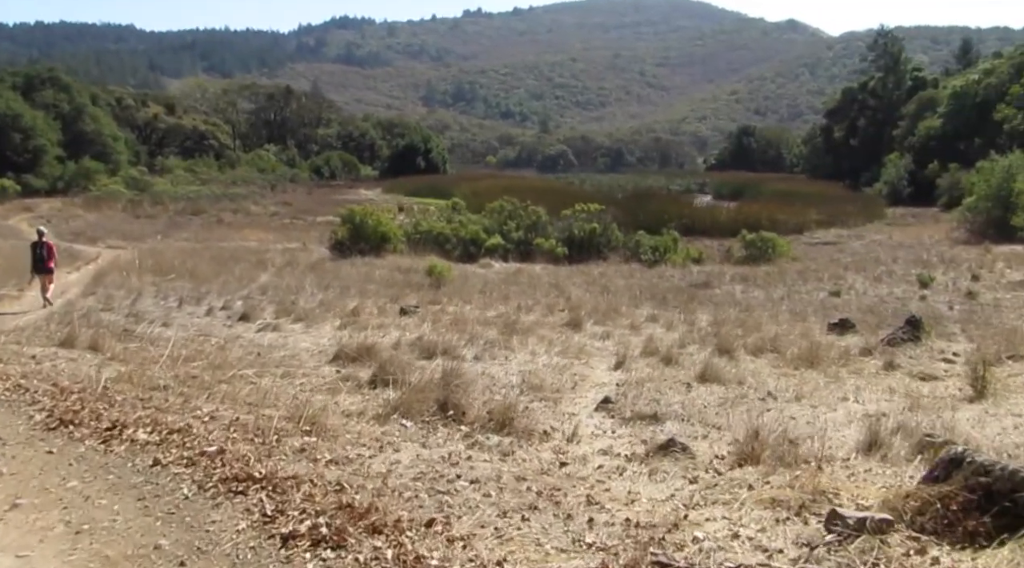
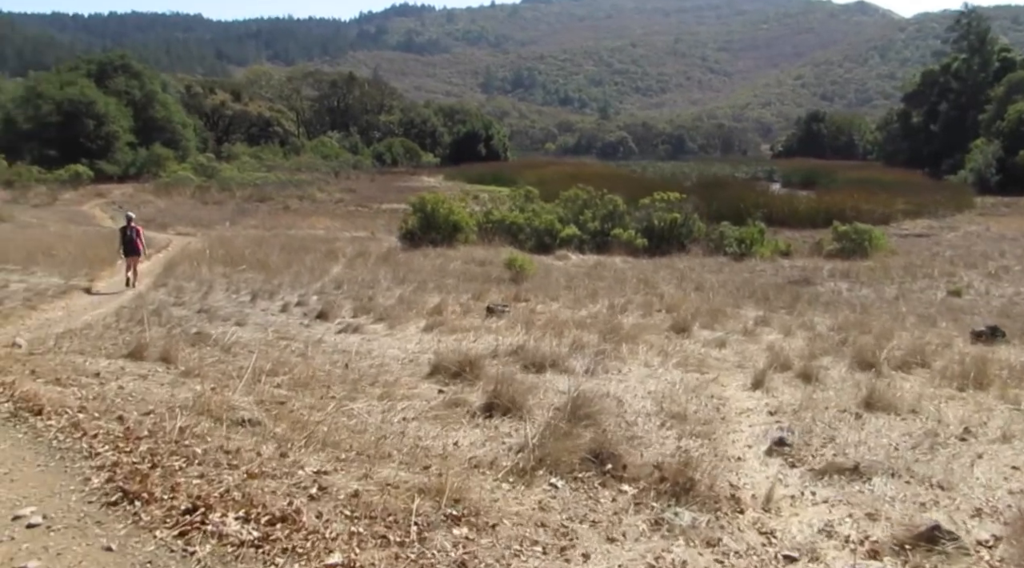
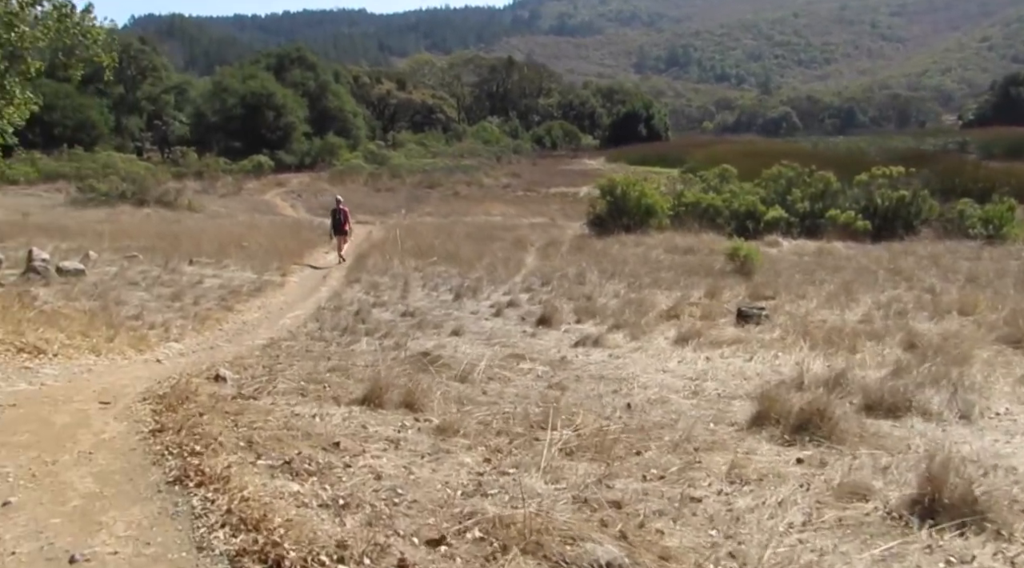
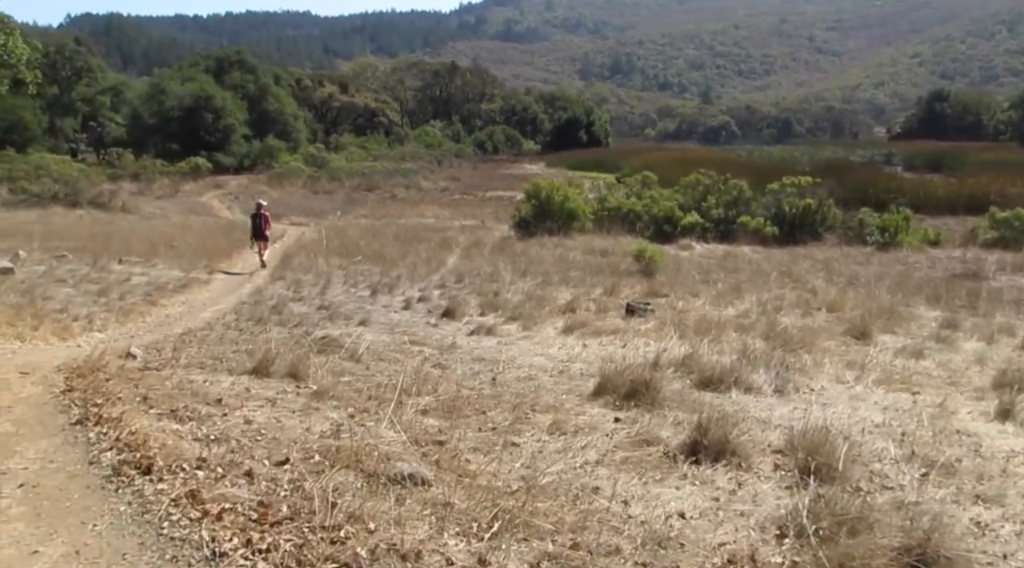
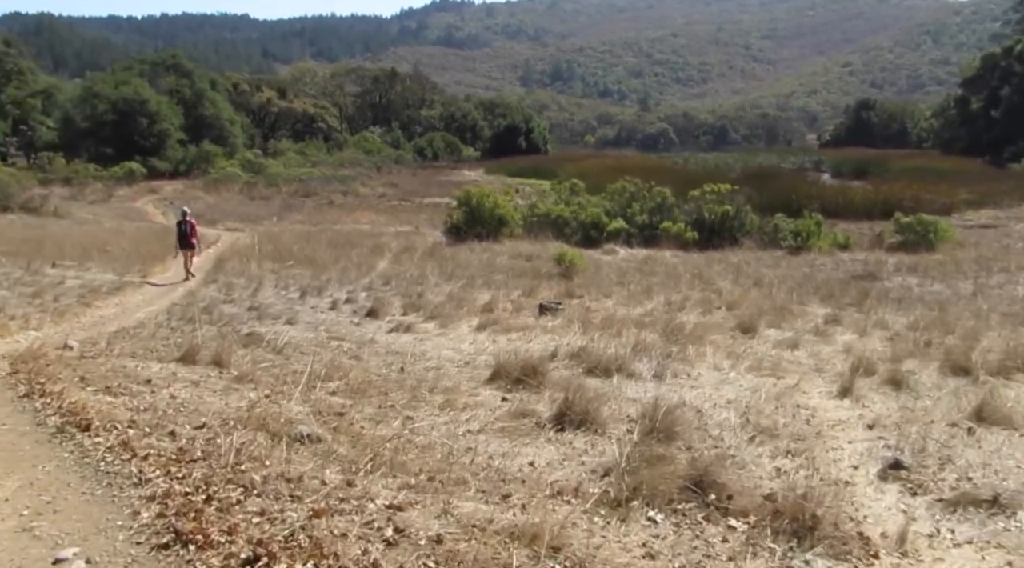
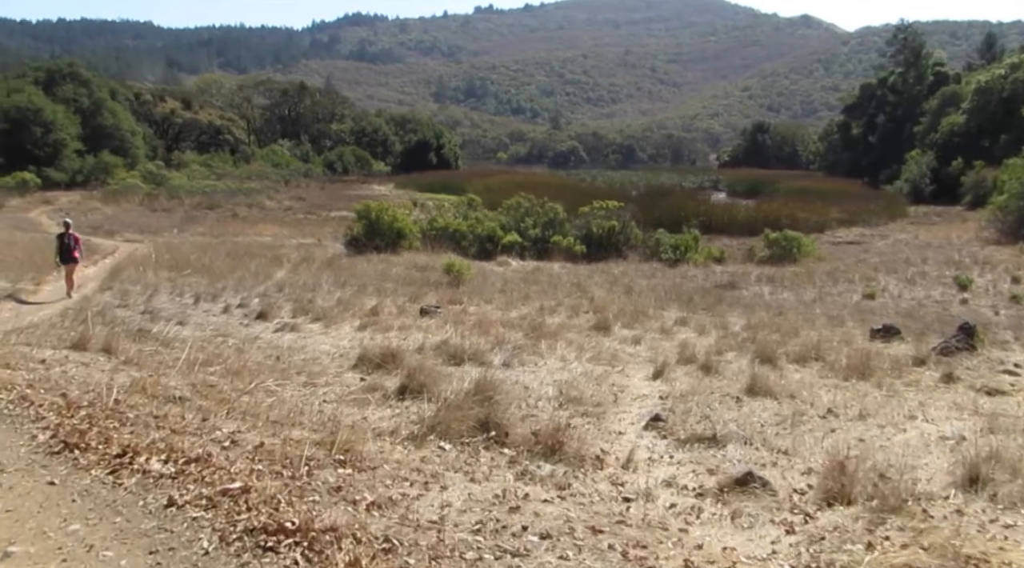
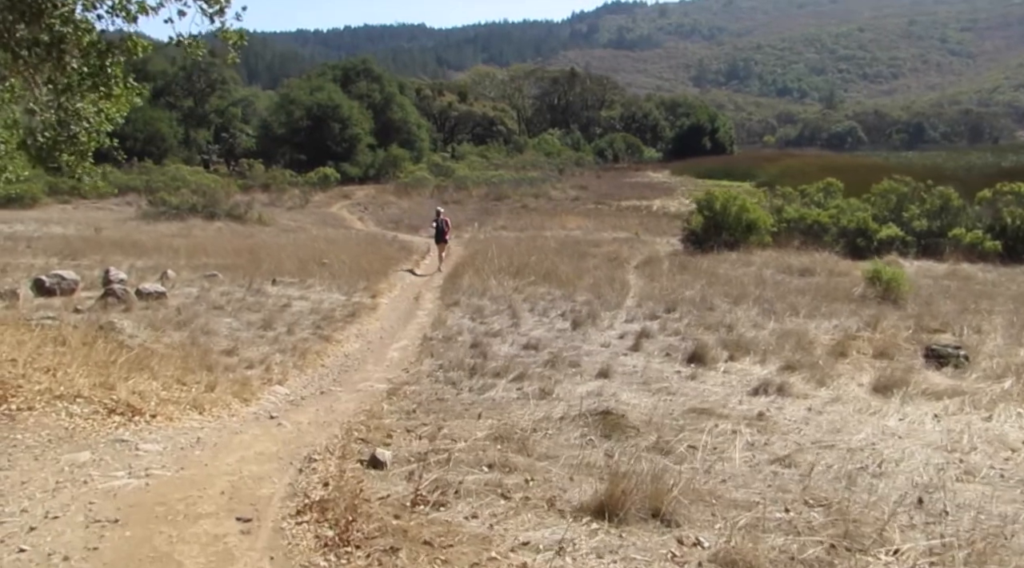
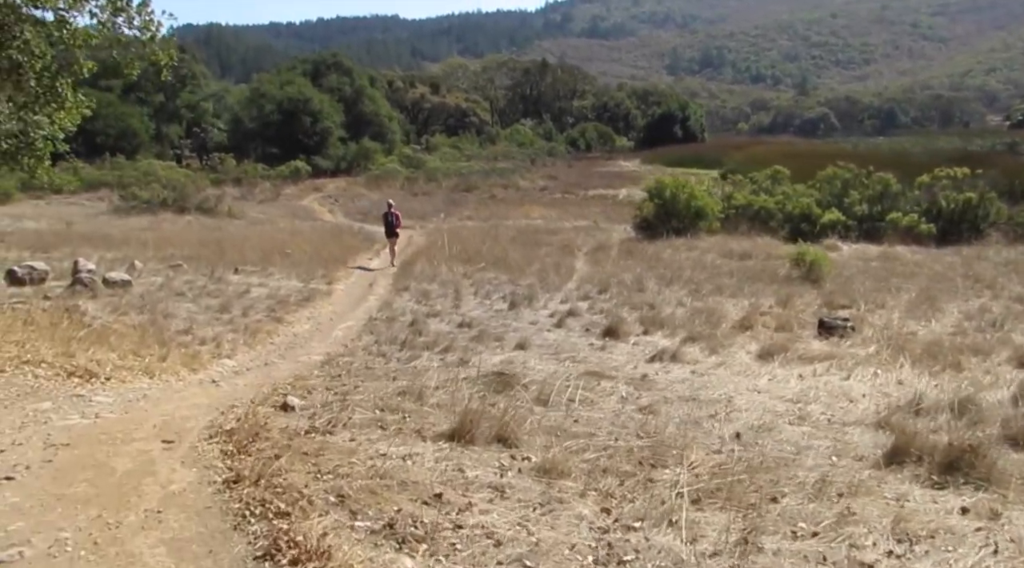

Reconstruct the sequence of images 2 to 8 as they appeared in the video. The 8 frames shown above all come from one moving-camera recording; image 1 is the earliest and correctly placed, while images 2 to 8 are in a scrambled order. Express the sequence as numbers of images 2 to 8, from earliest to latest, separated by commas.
6, 2, 5, 4, 3, 8, 7
